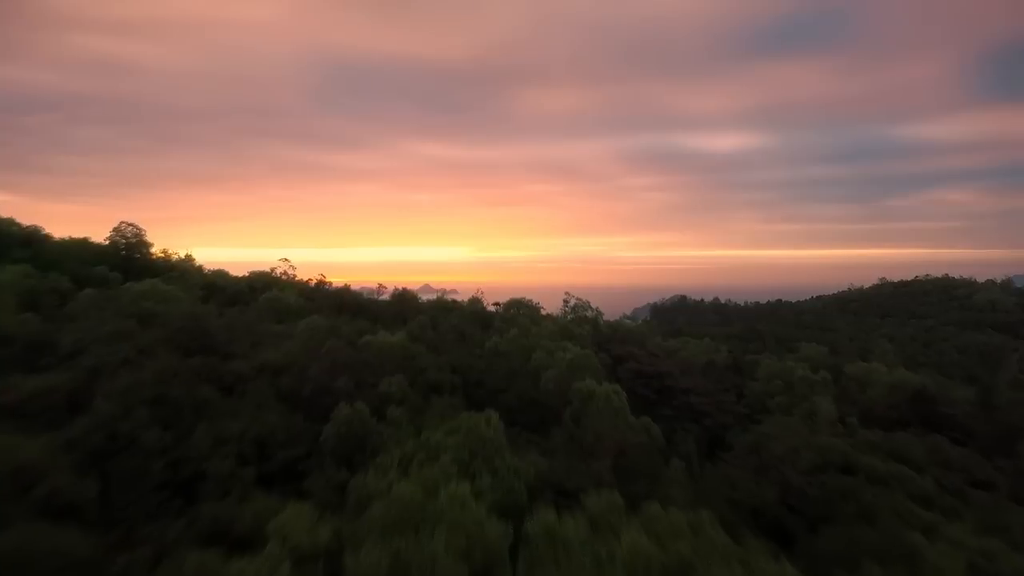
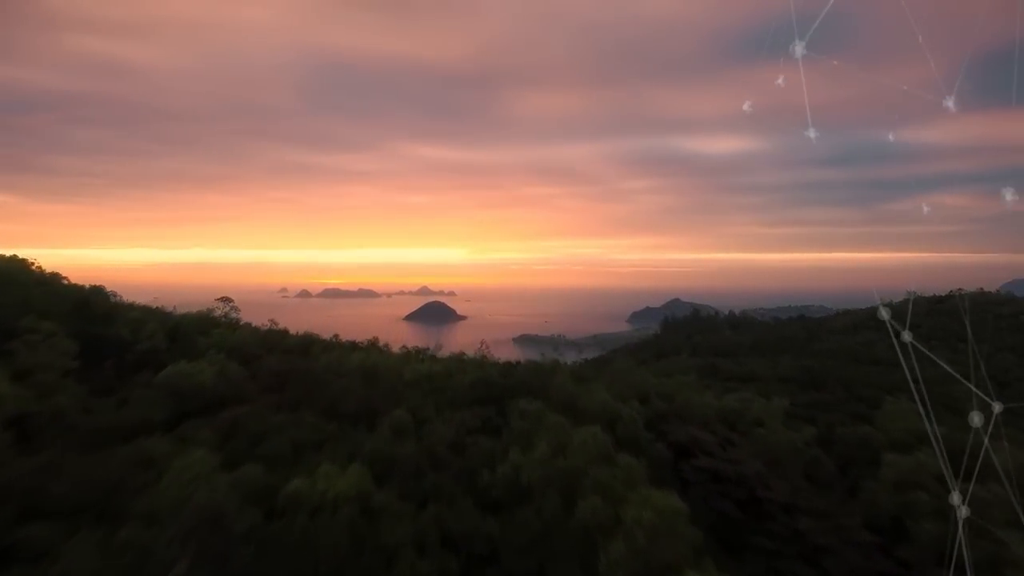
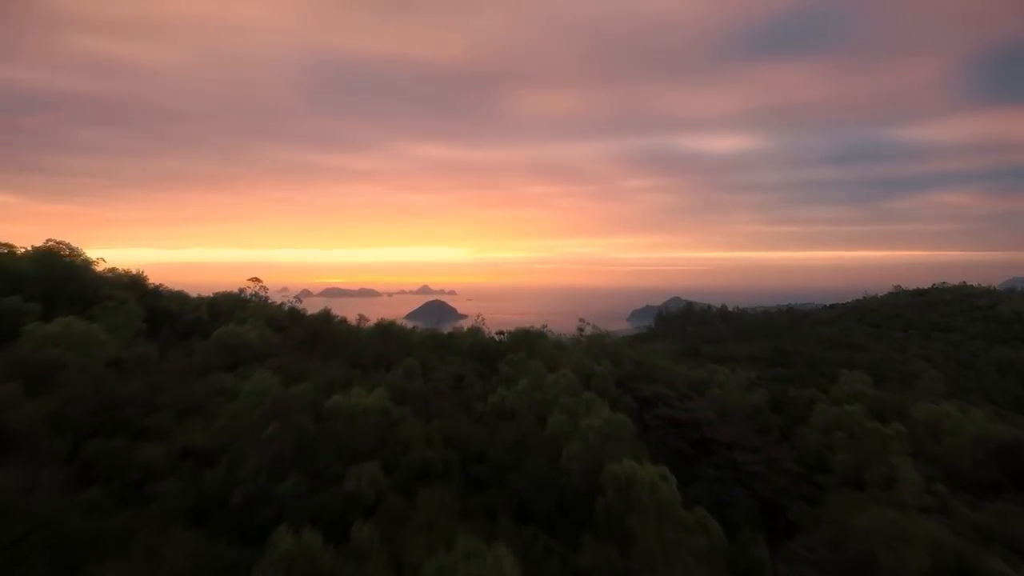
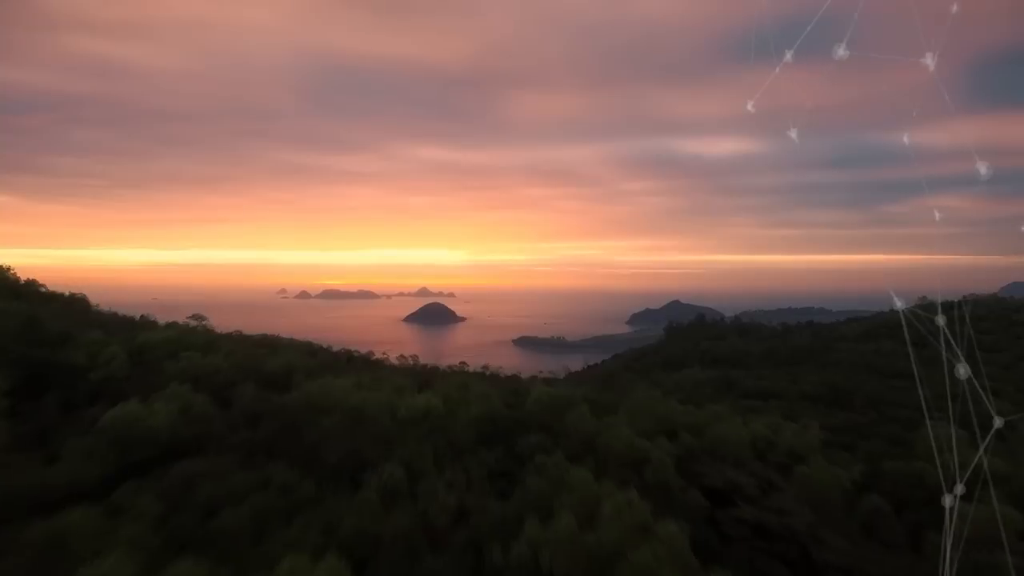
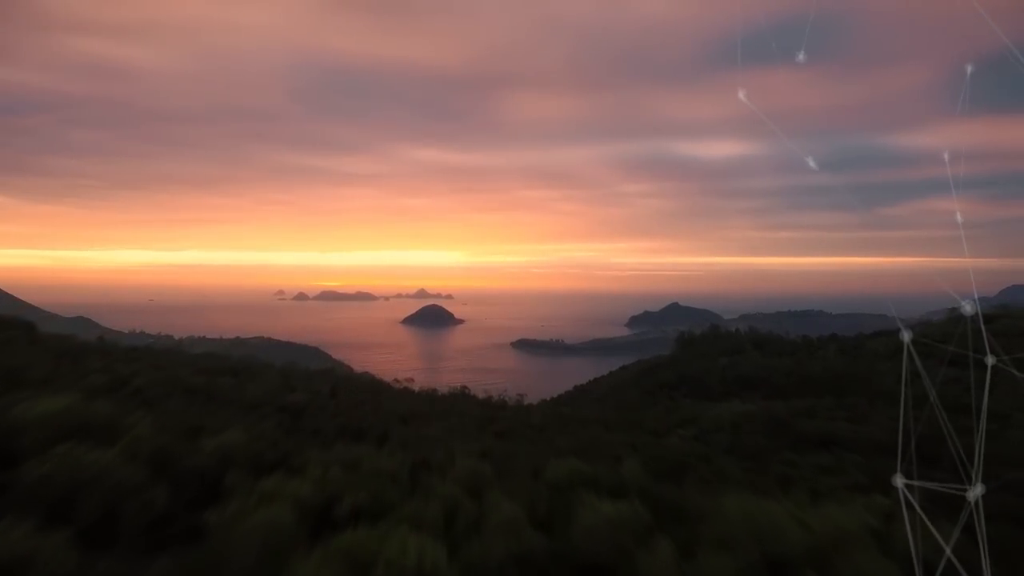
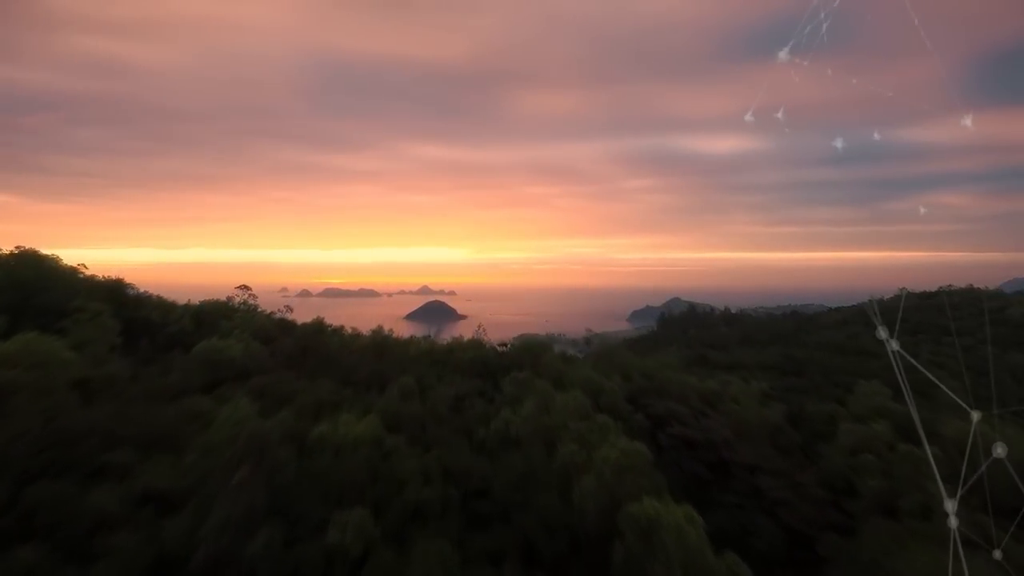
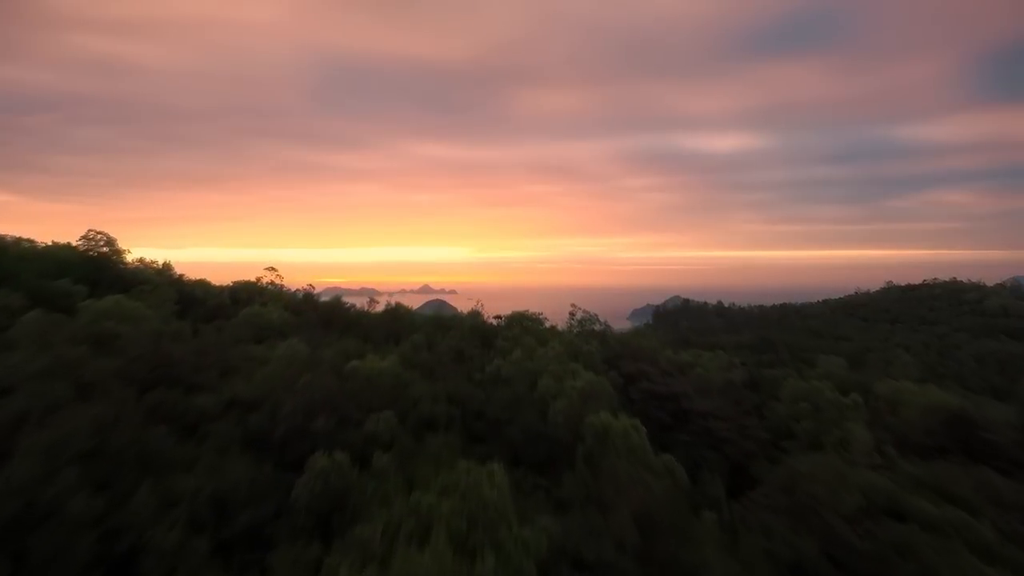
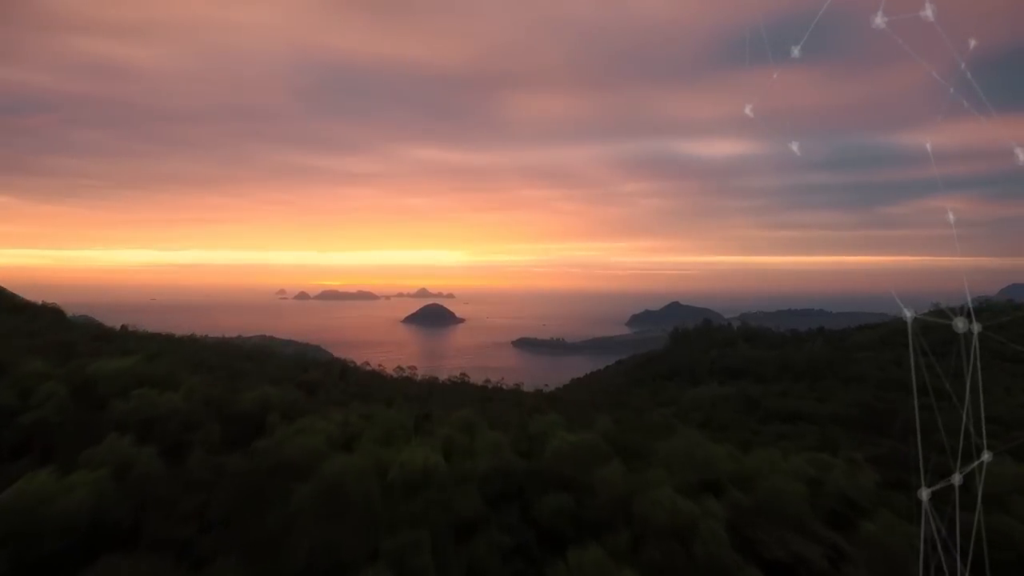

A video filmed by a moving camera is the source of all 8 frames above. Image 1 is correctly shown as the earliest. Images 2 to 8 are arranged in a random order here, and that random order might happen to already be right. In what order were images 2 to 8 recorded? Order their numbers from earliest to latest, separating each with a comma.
7, 3, 6, 2, 4, 8, 5
